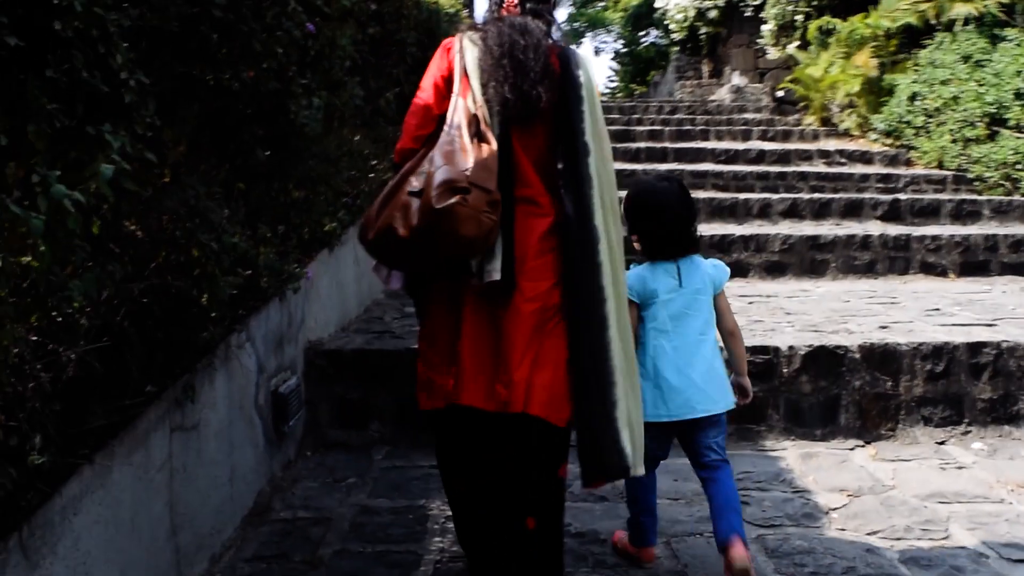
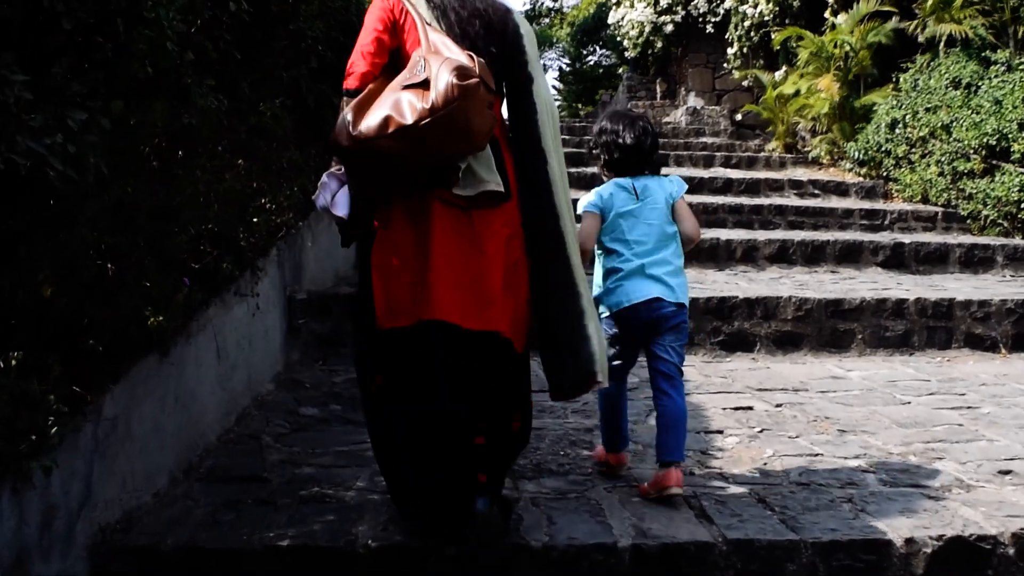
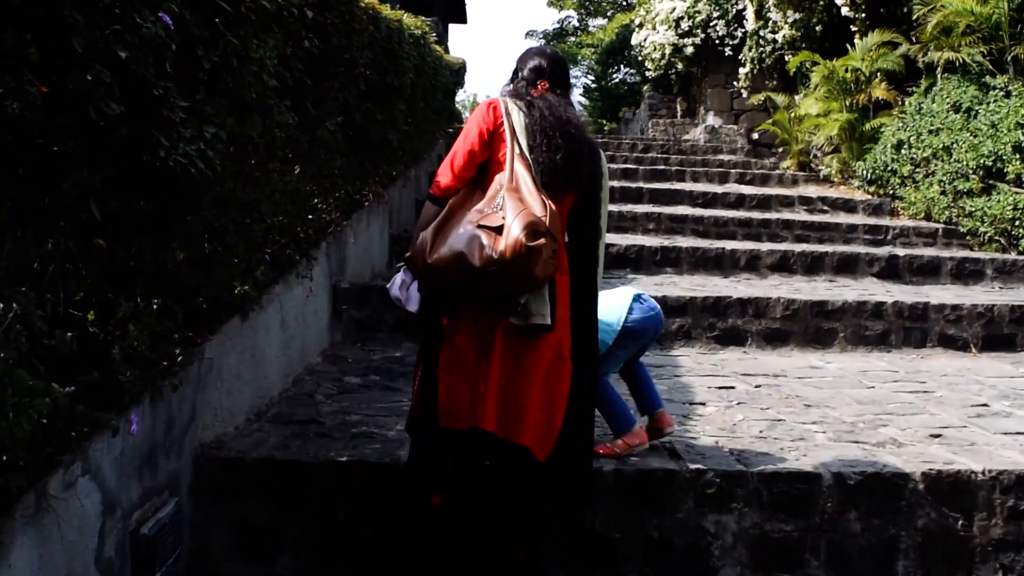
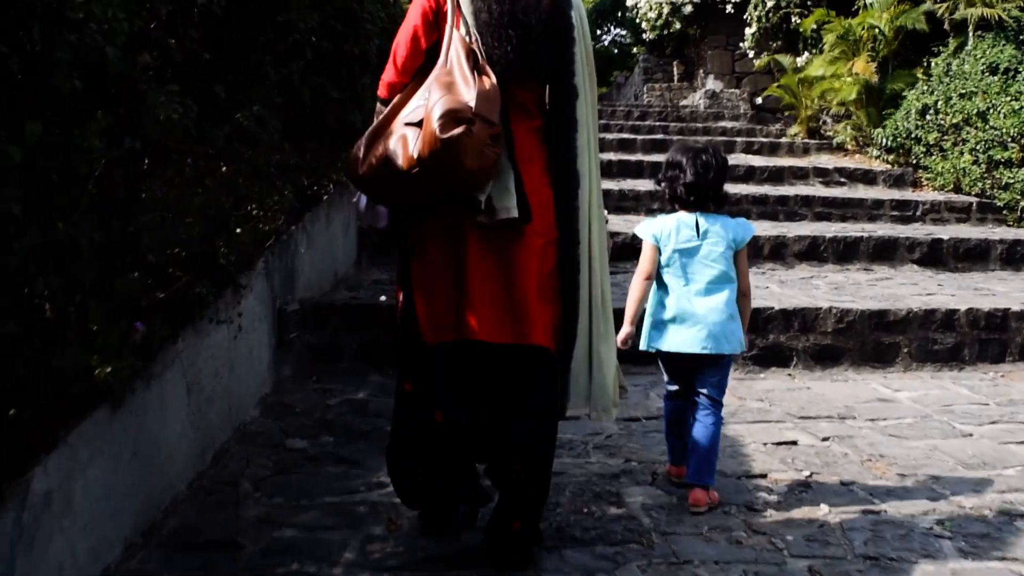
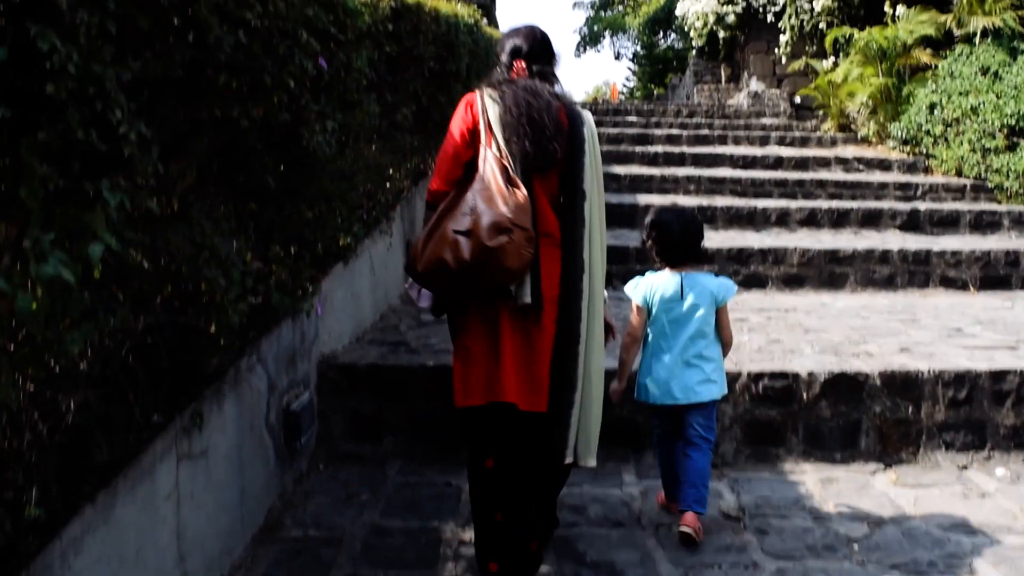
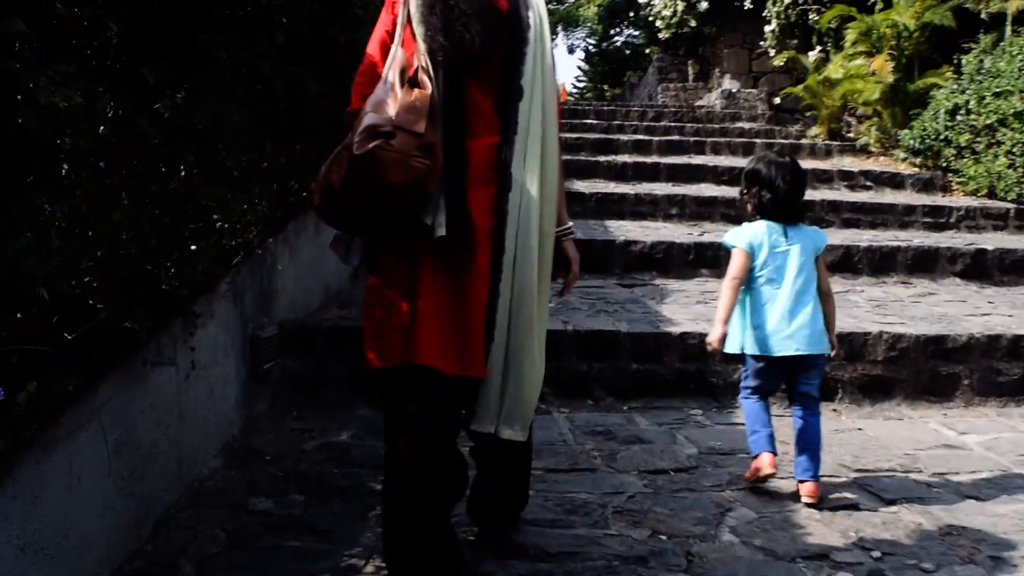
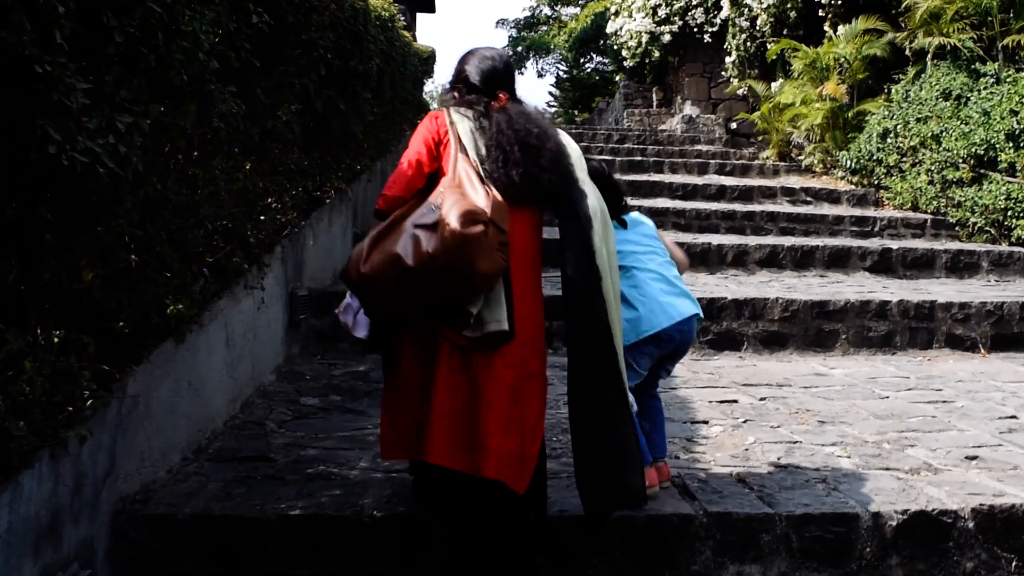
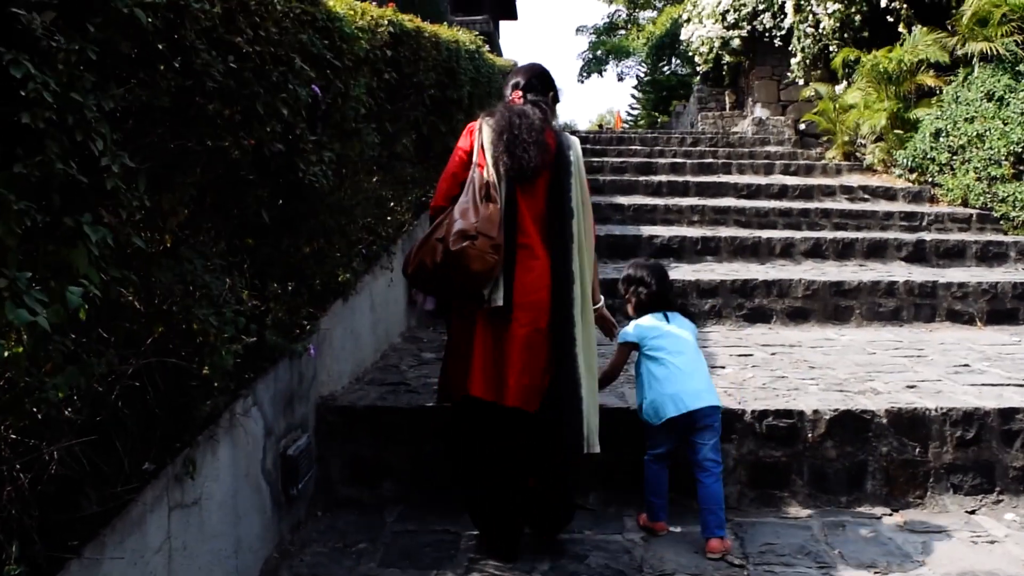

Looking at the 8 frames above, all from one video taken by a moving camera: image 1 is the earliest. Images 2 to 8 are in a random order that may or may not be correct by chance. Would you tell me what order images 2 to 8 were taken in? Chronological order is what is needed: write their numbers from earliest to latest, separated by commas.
5, 8, 3, 7, 2, 4, 6
